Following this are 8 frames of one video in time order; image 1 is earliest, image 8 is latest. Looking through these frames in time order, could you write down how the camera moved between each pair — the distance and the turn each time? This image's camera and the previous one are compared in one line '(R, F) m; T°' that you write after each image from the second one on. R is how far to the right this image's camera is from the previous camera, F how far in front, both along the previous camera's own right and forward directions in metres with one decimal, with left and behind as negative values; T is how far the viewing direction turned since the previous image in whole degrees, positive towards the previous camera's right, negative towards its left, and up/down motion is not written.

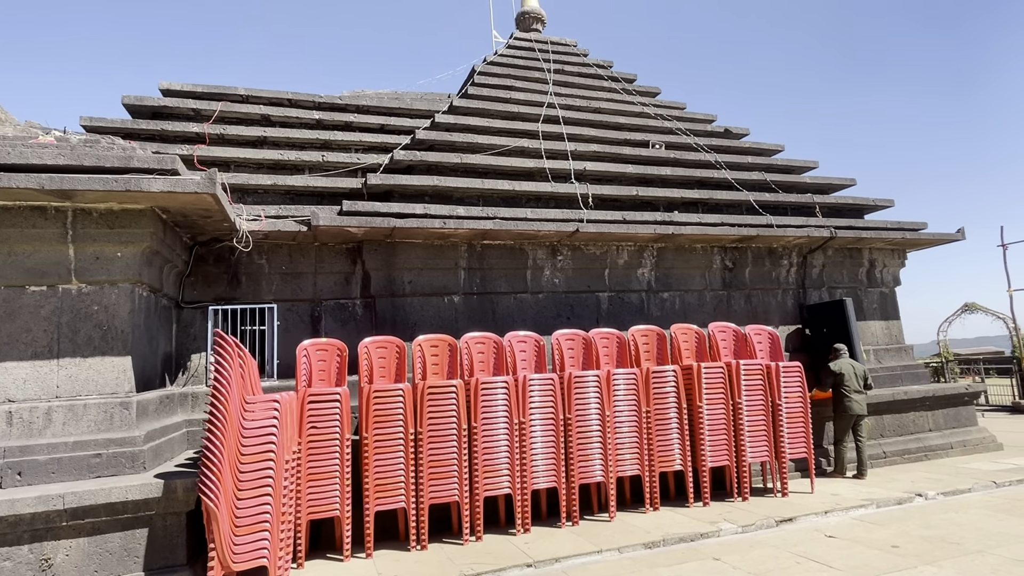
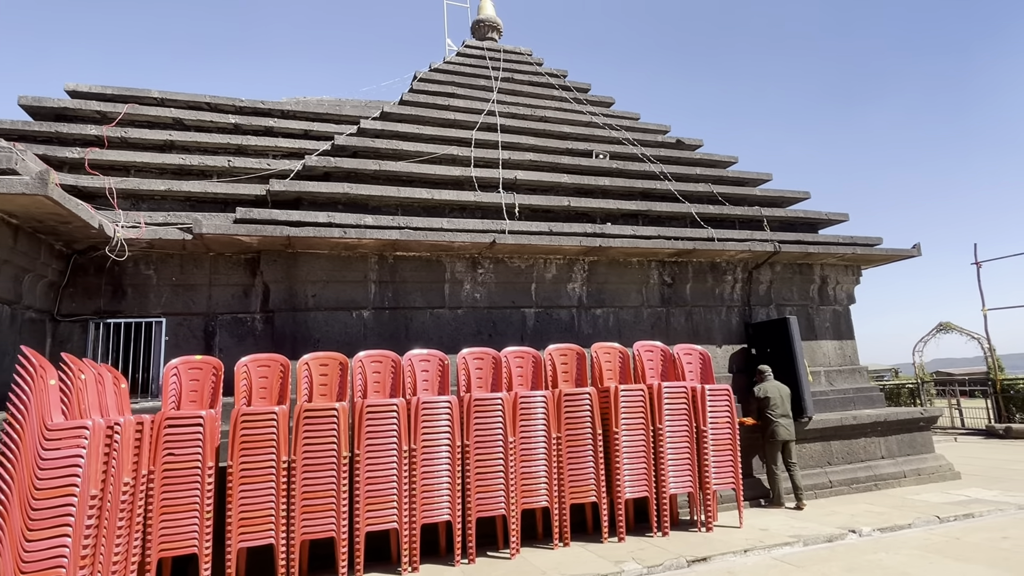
(+0.9, +0.4) m; 0°
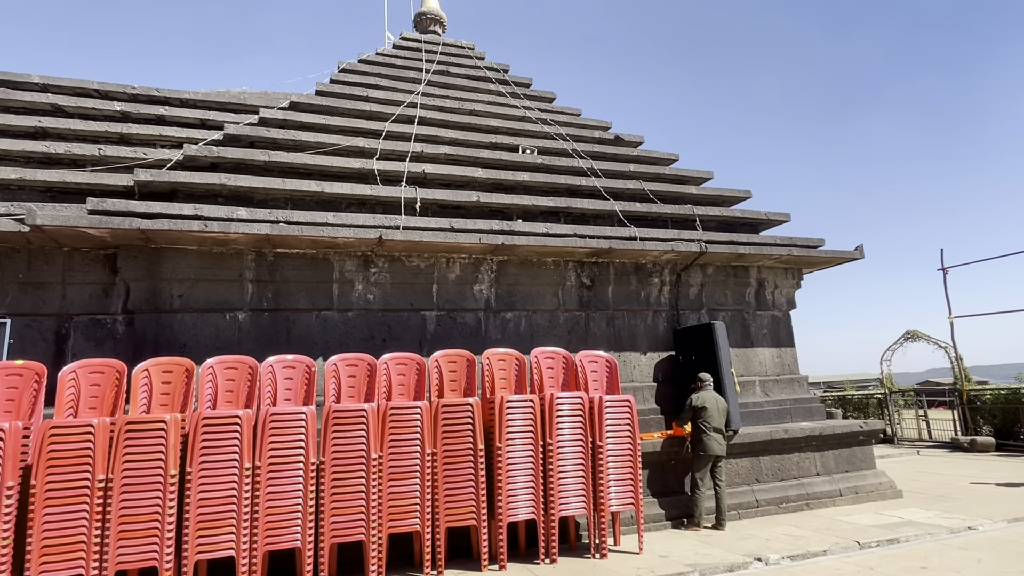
(+1.0, +0.5) m; 0°
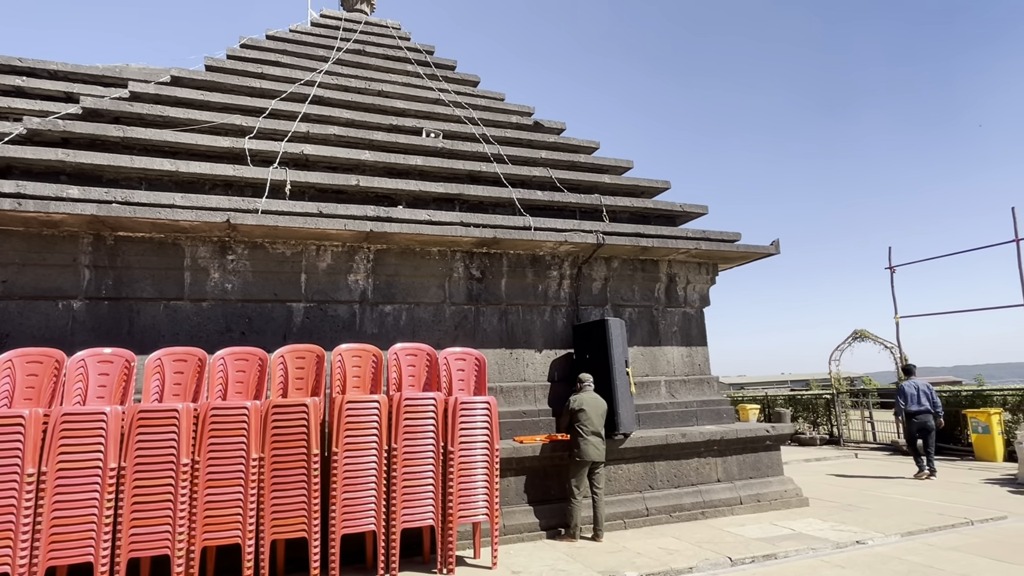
(+1.1, +0.4) m; +1°
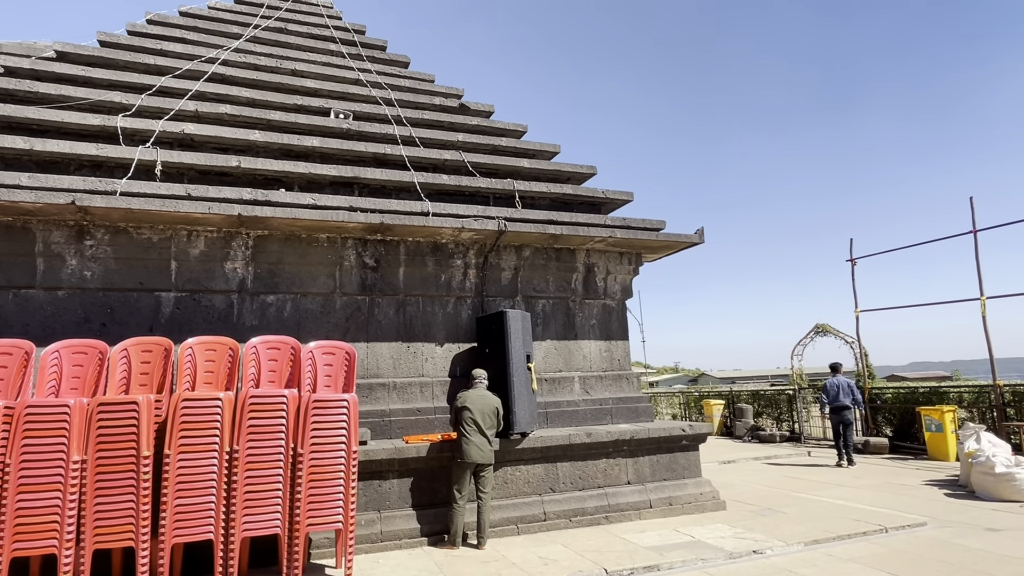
(+1.0, +0.4) m; 0°
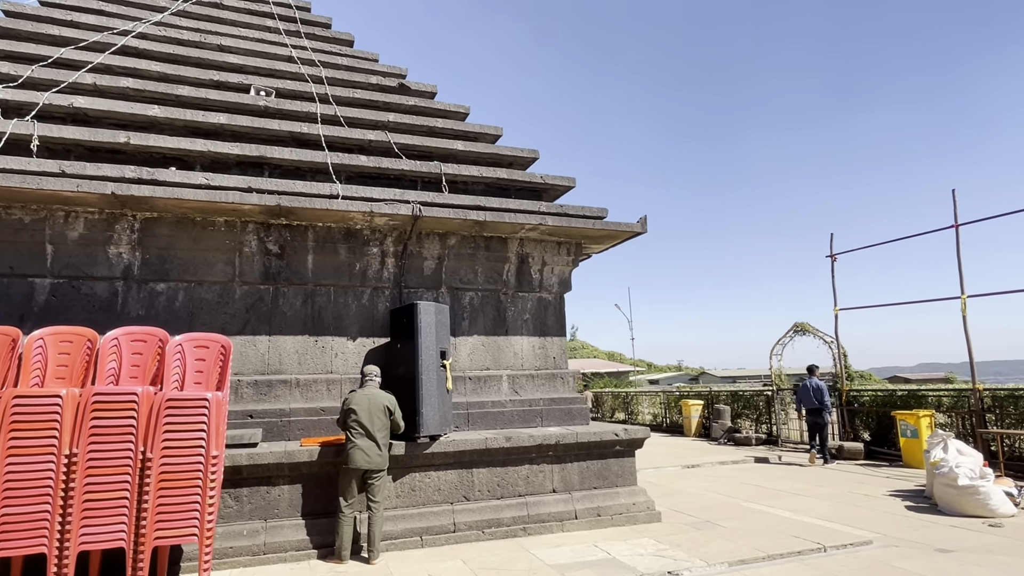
(+0.8, +0.5) m; -1°
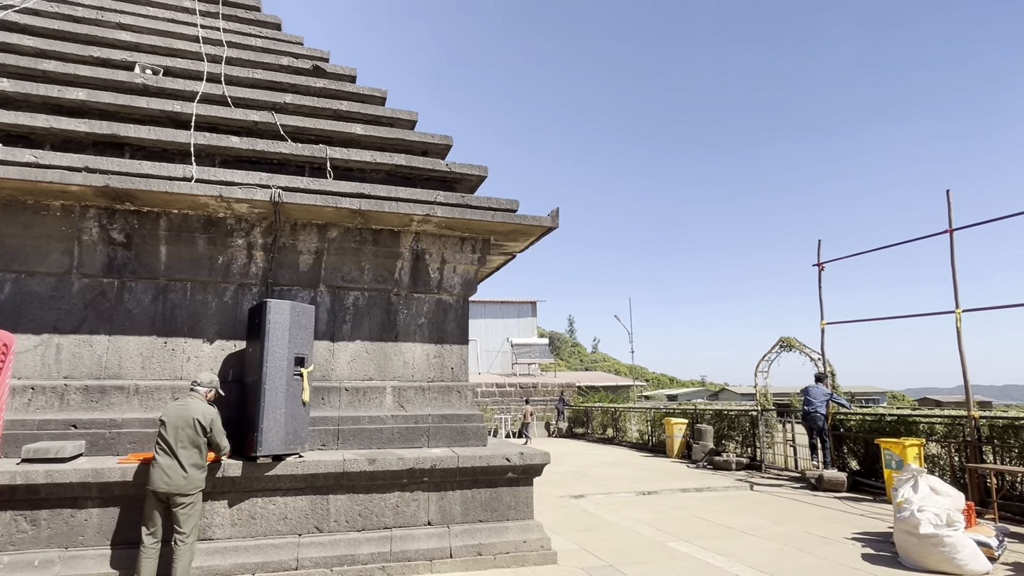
(+1.2, +0.8) m; -3°
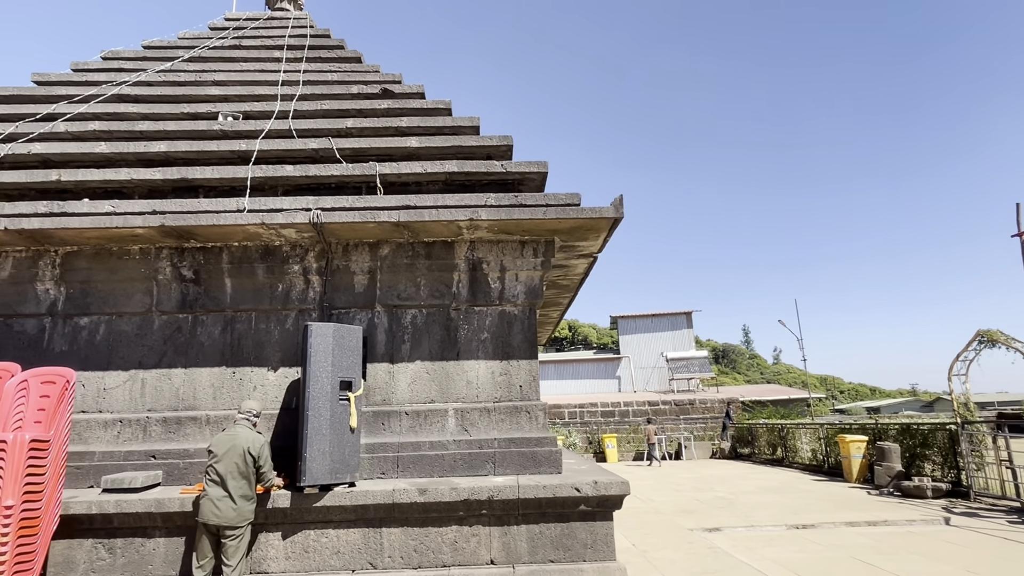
(+0.8, +0.7) m; -16°
